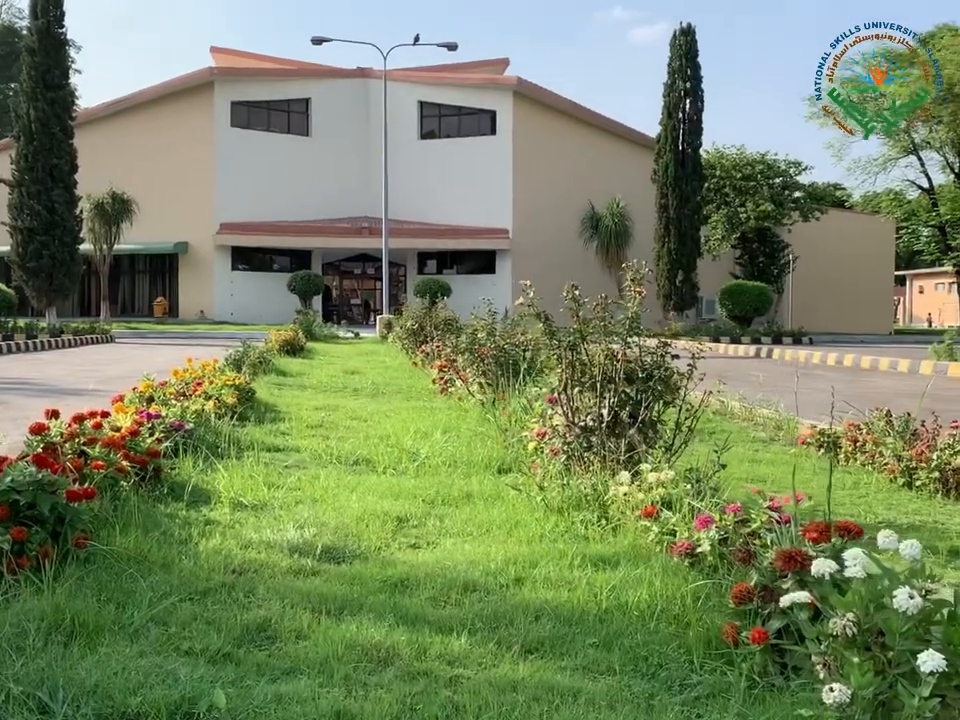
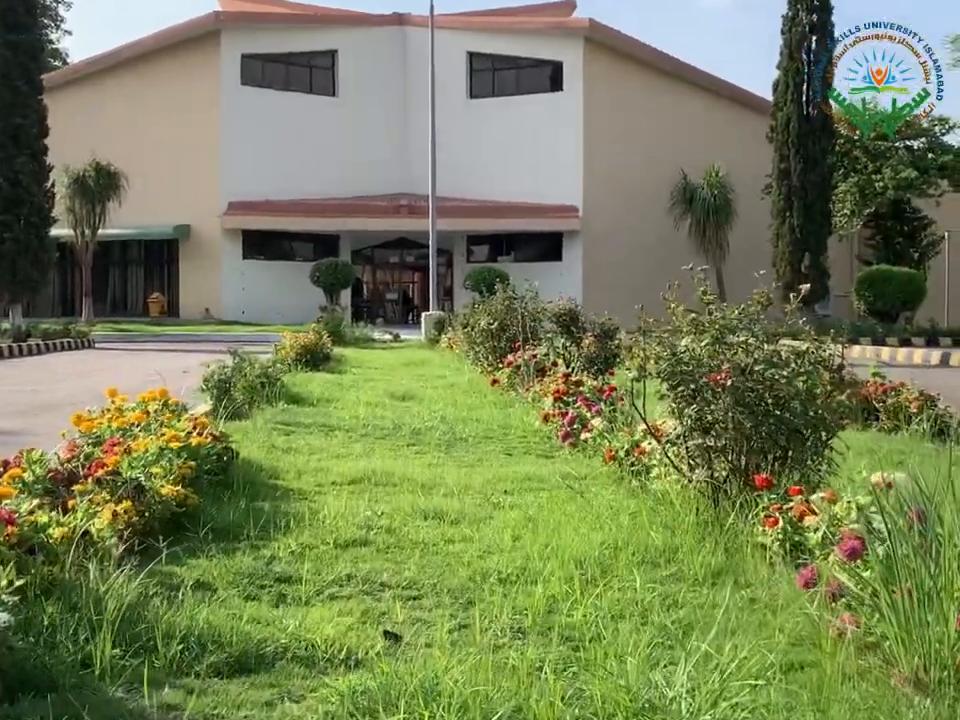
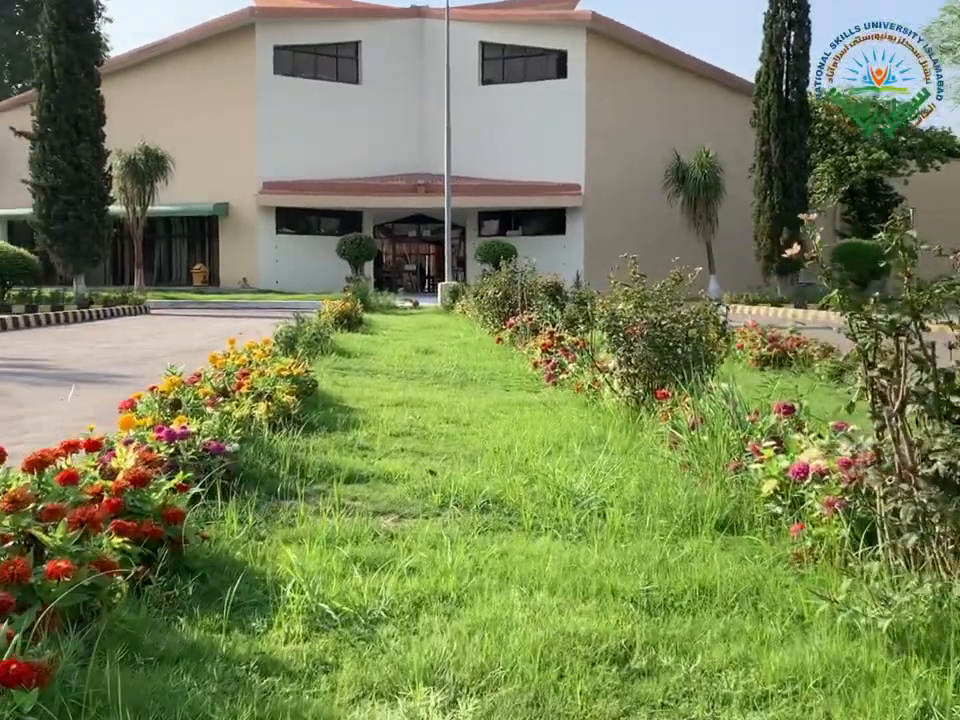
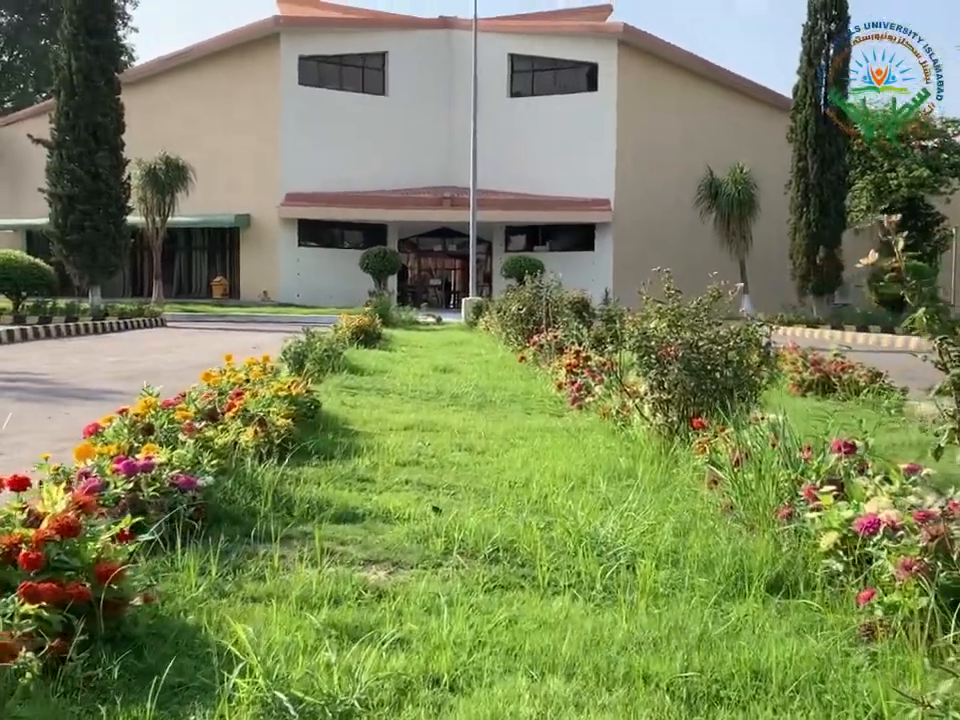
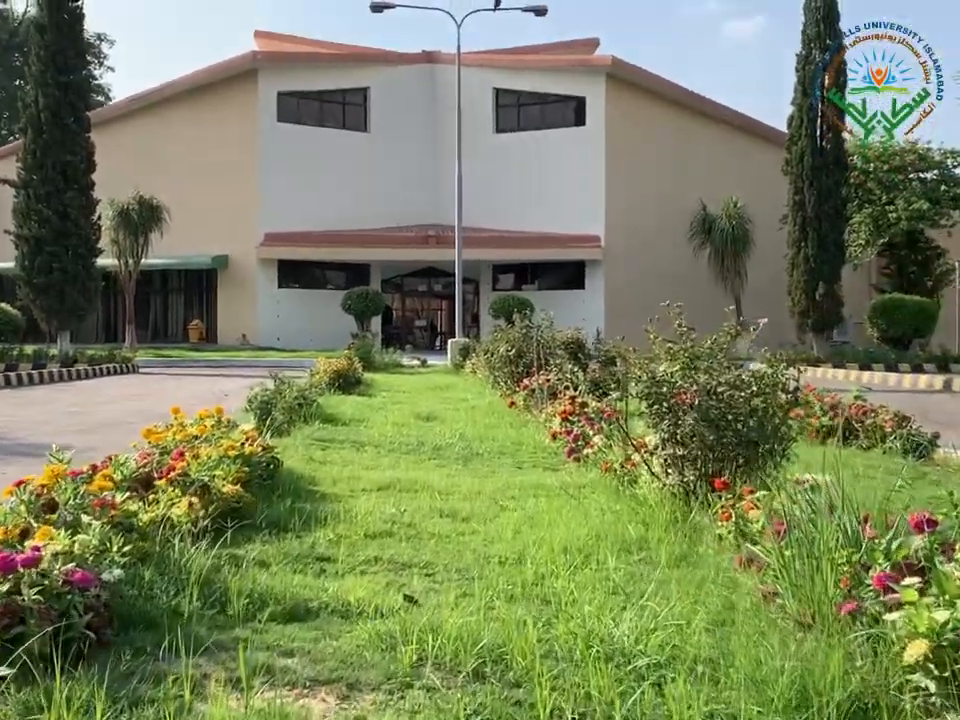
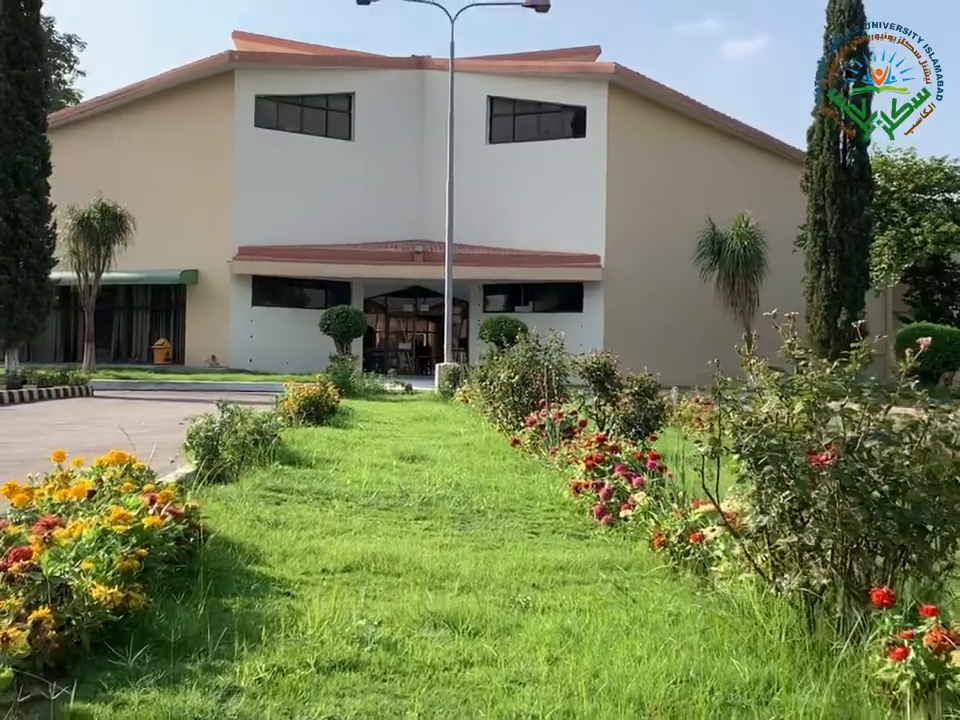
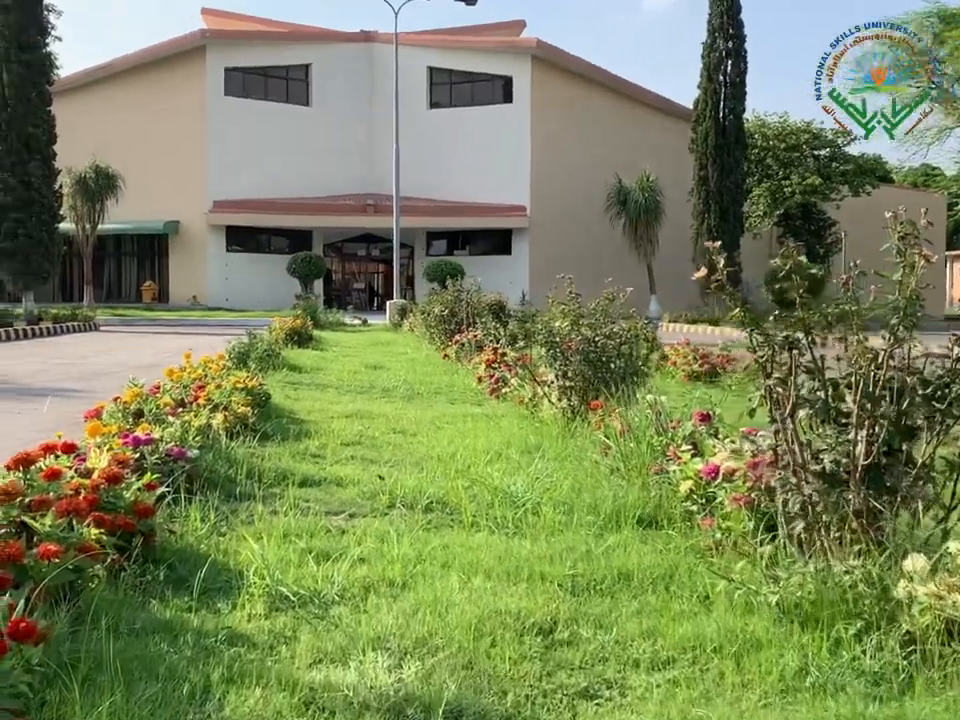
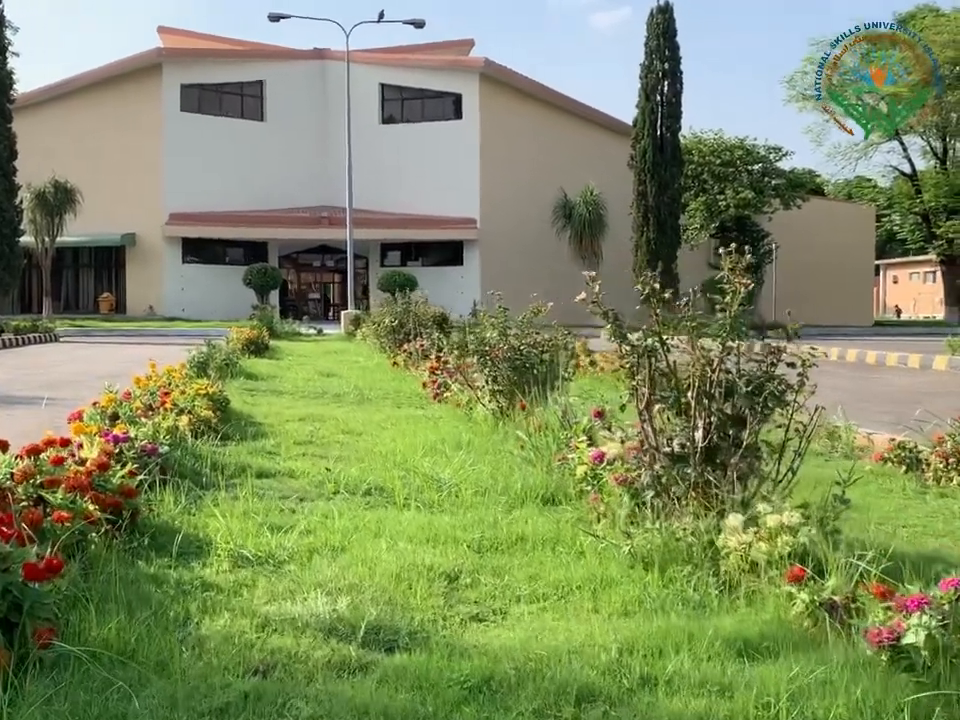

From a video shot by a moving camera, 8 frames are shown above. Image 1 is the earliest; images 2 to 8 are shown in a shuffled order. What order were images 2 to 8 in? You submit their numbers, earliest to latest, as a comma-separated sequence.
8, 7, 3, 4, 5, 2, 6
